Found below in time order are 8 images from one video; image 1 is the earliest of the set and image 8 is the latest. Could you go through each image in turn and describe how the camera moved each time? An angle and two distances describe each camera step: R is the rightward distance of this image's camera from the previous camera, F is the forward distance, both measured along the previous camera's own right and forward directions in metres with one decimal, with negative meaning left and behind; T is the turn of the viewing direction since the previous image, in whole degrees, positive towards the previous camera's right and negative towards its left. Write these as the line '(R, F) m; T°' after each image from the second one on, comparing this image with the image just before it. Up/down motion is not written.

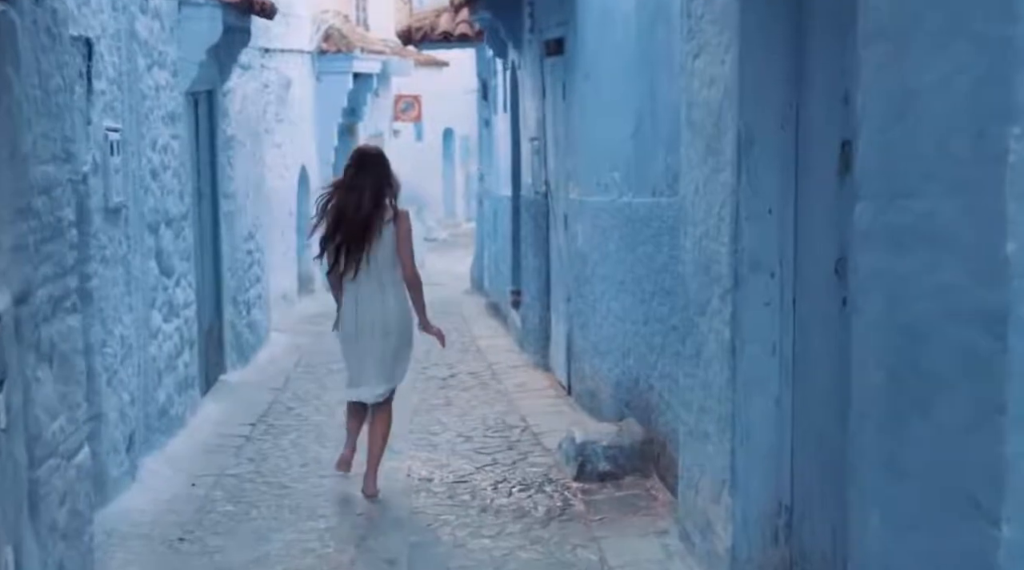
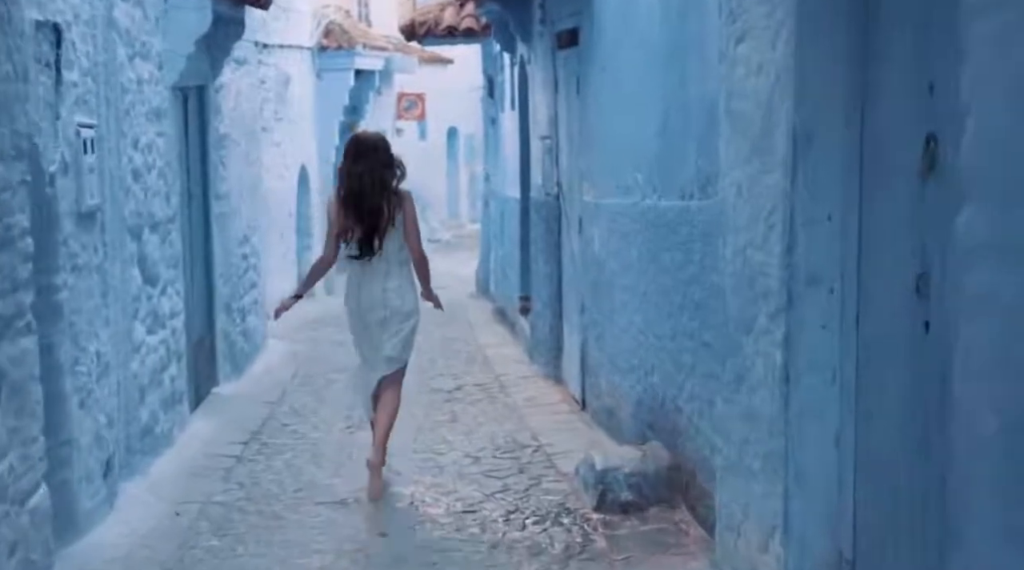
(0.0, +0.6) m; 0°
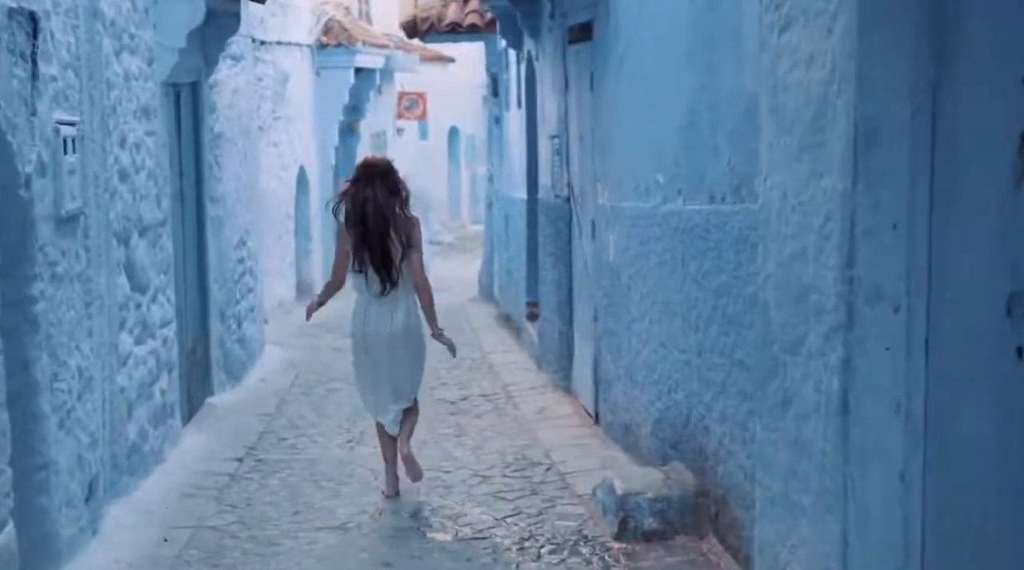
(-0.1, +0.5) m; 0°
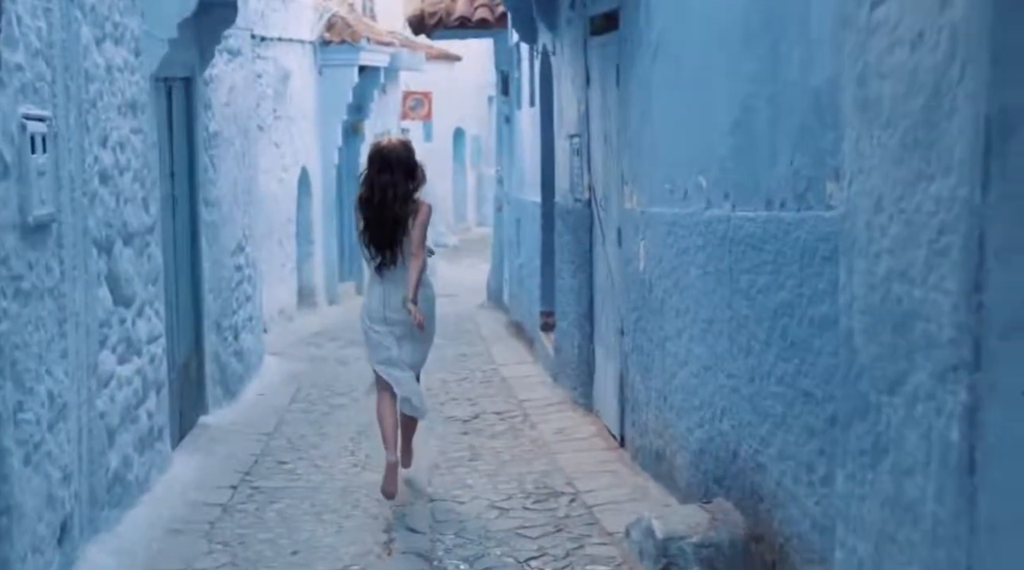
(-0.1, +0.7) m; 0°
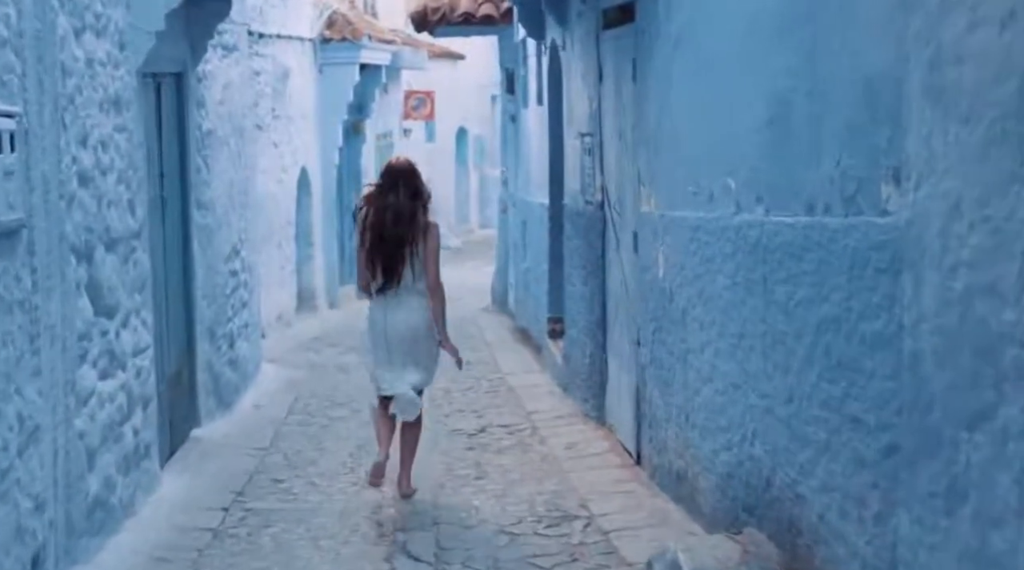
(0.0, +0.5) m; 0°
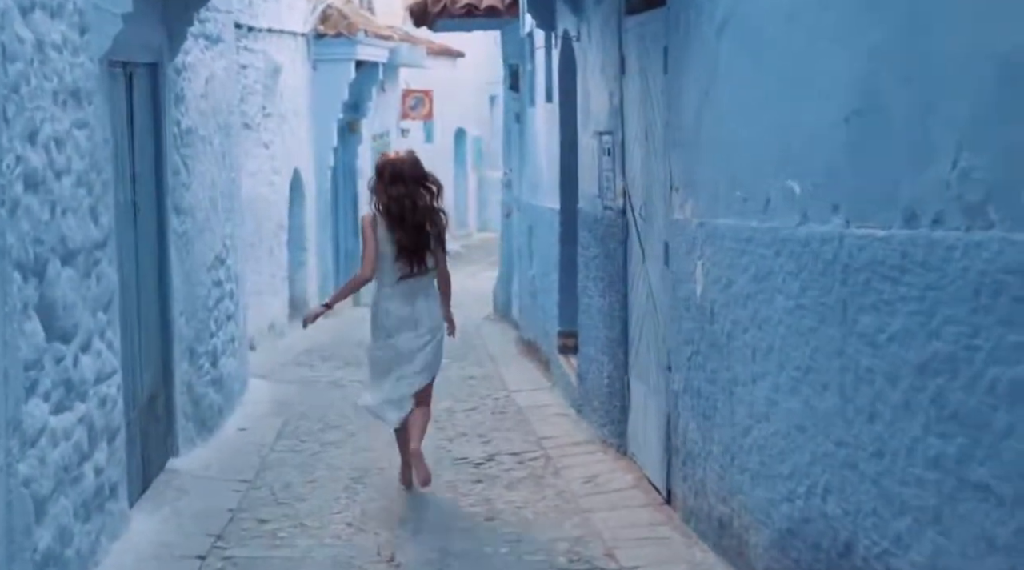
(-0.1, +0.9) m; 0°
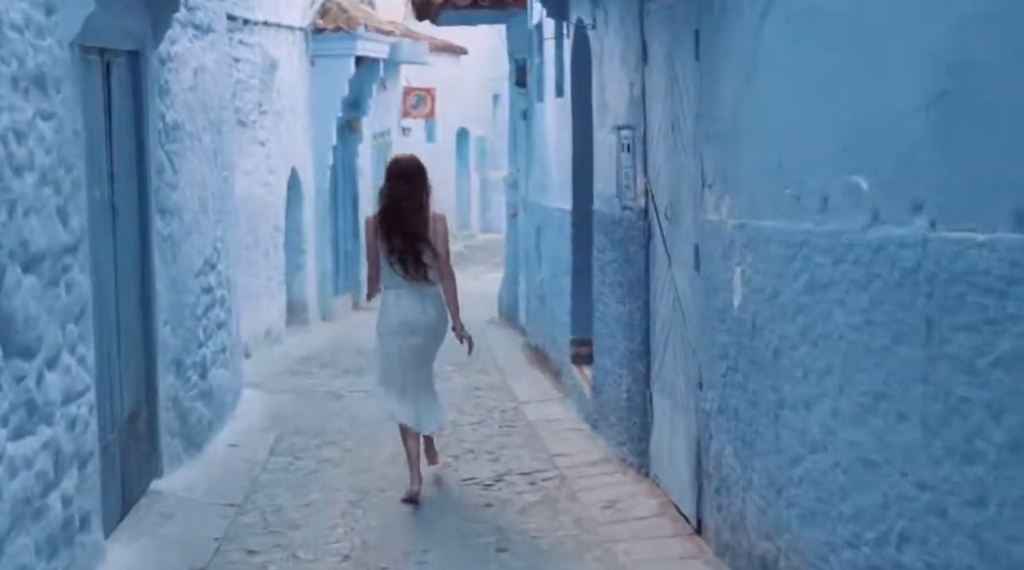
(-0.1, +0.6) m; 0°
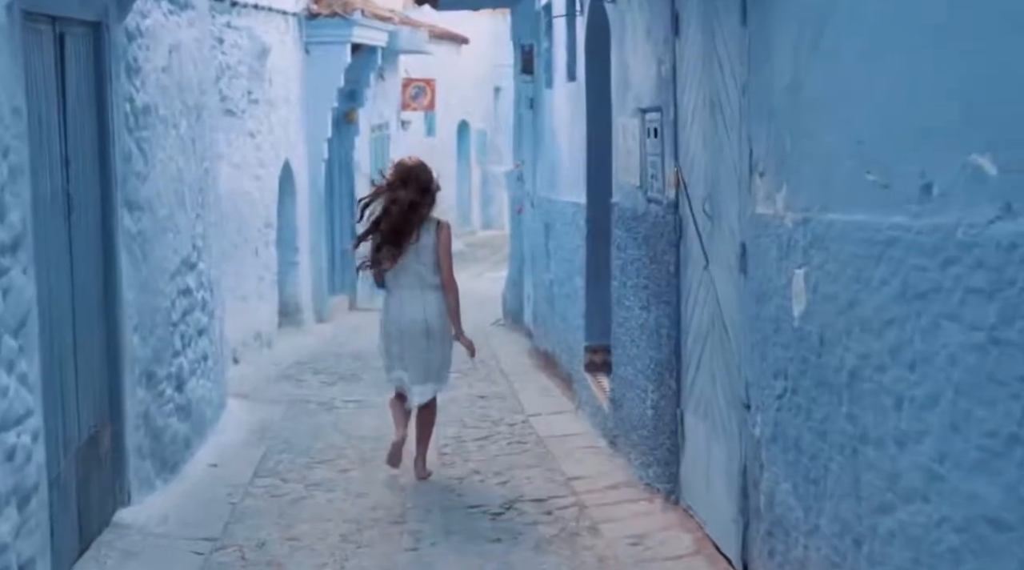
(-0.1, +0.9) m; 0°
